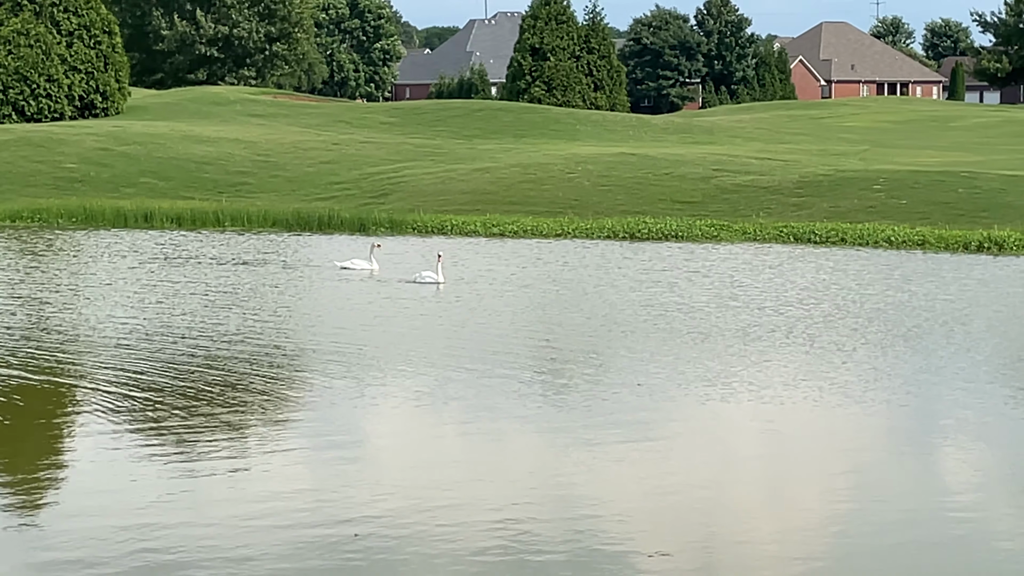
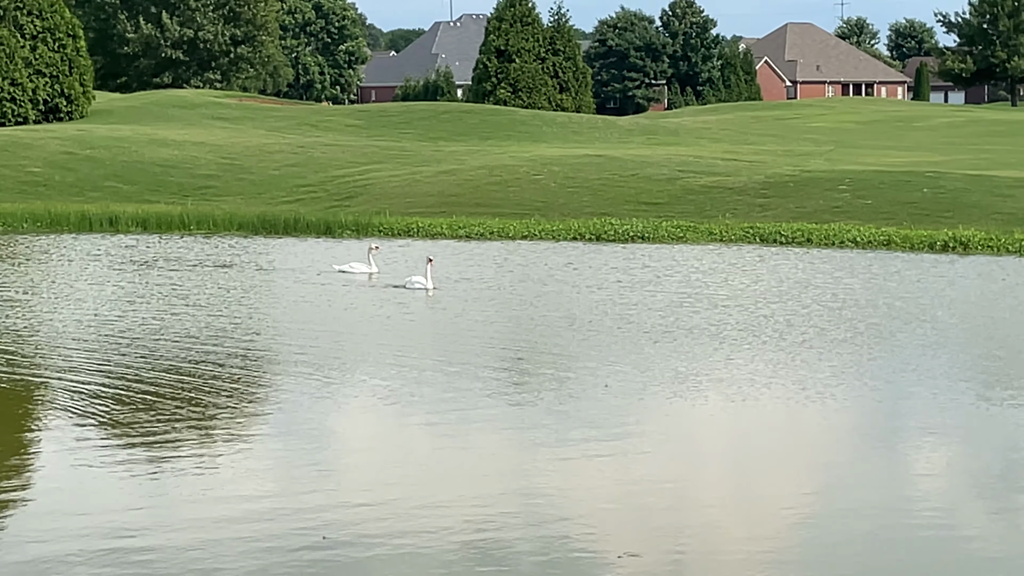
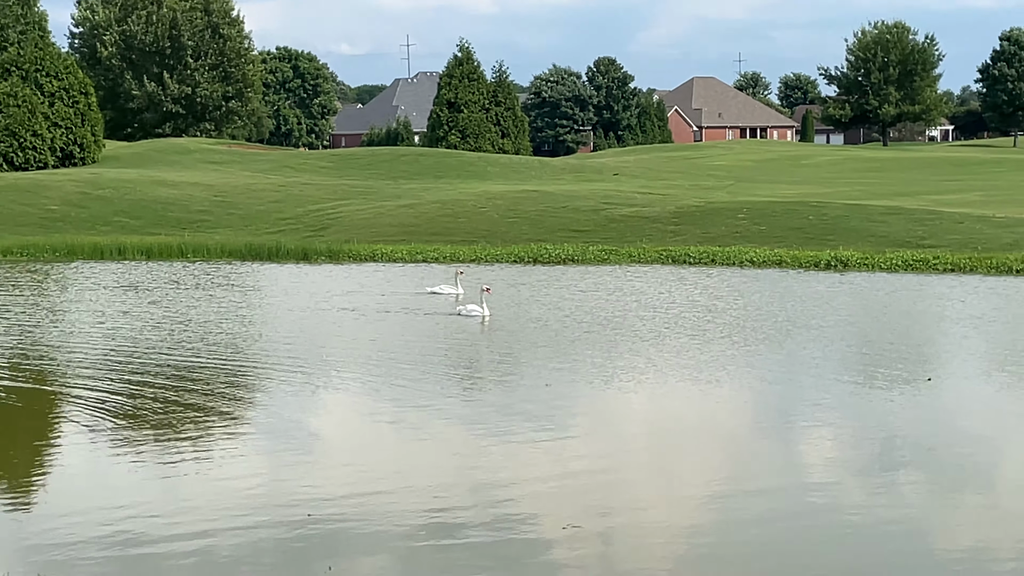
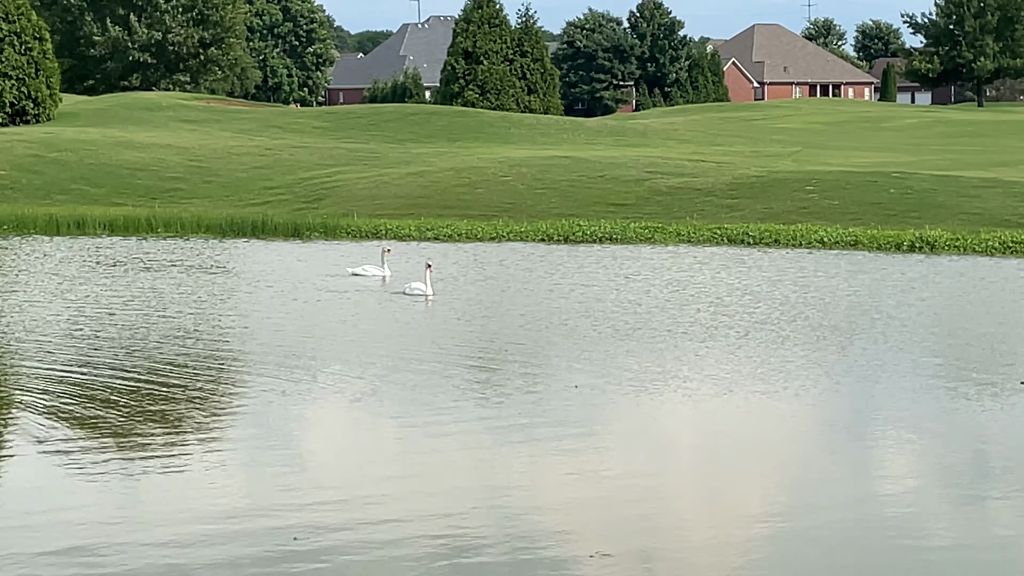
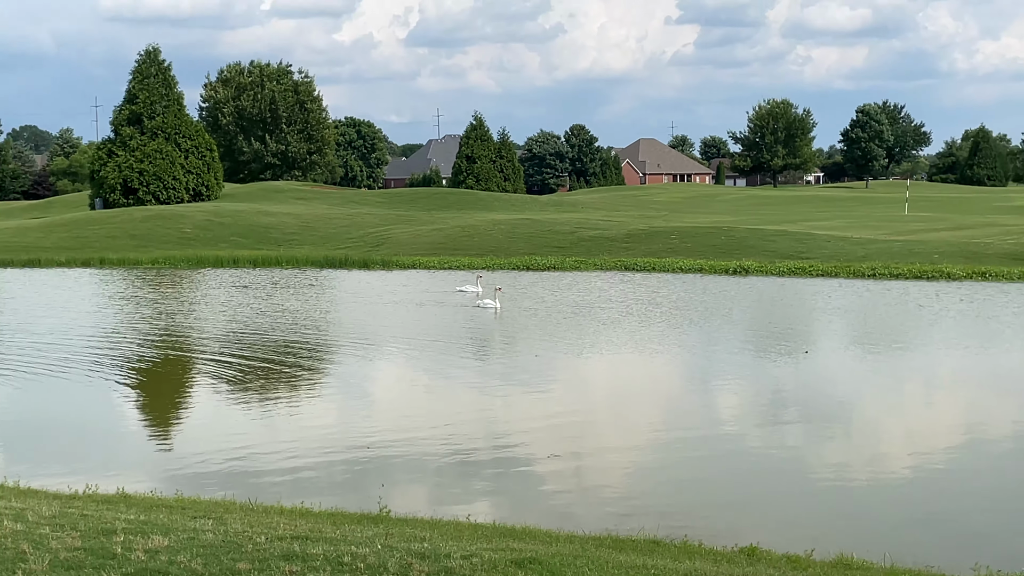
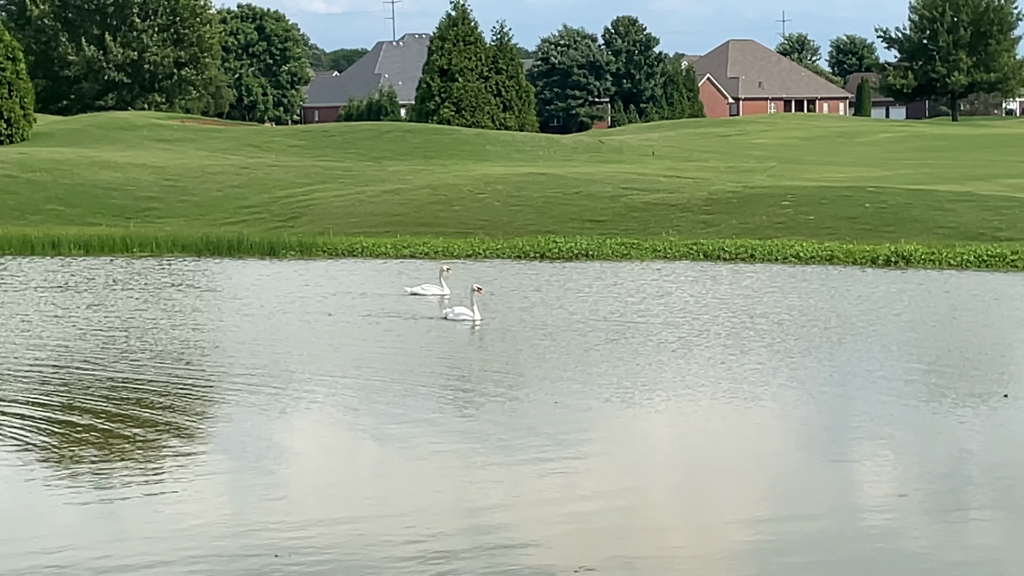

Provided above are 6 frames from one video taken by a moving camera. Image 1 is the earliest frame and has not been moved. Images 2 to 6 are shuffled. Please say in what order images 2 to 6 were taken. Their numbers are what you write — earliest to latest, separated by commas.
2, 4, 6, 3, 5
